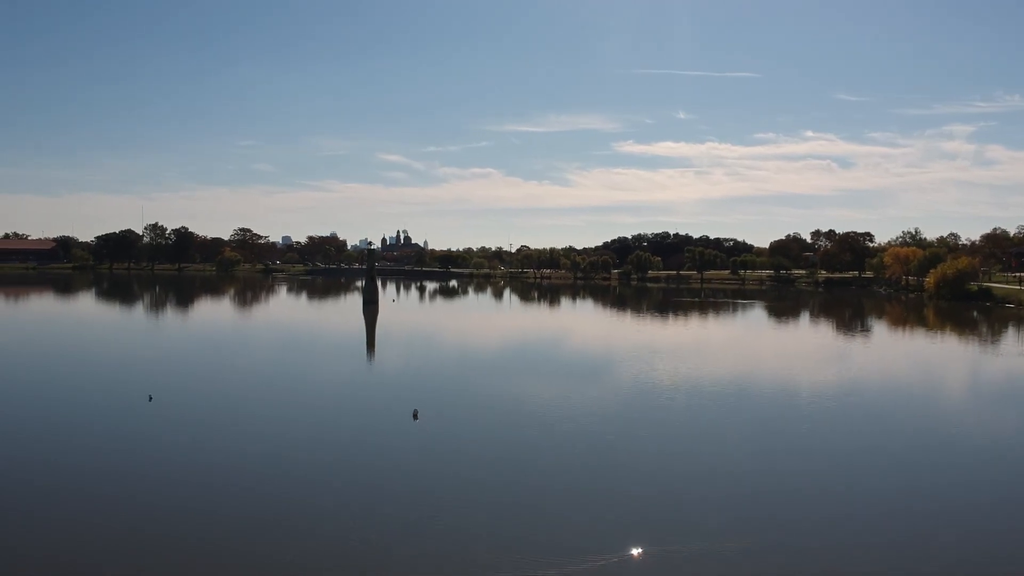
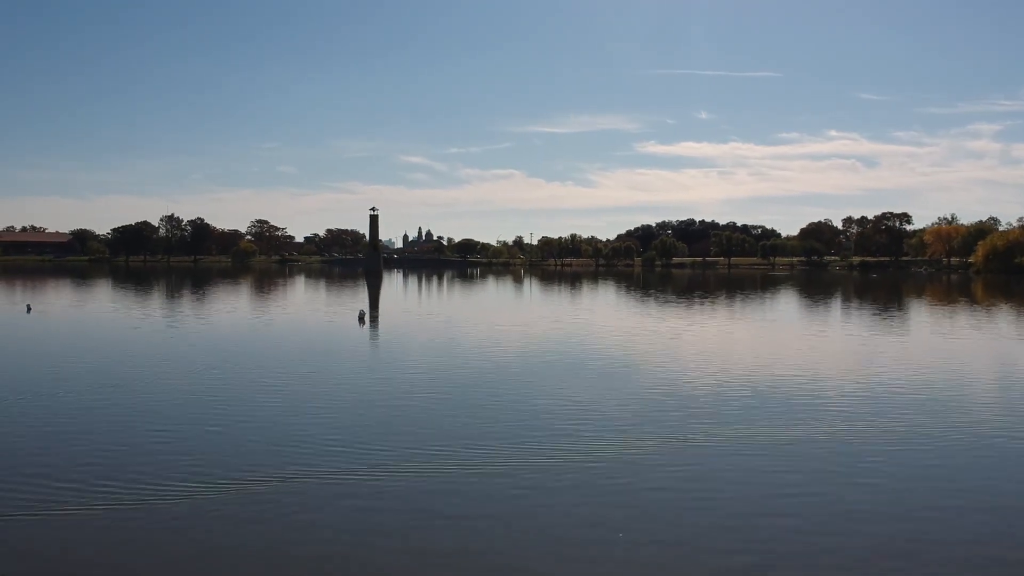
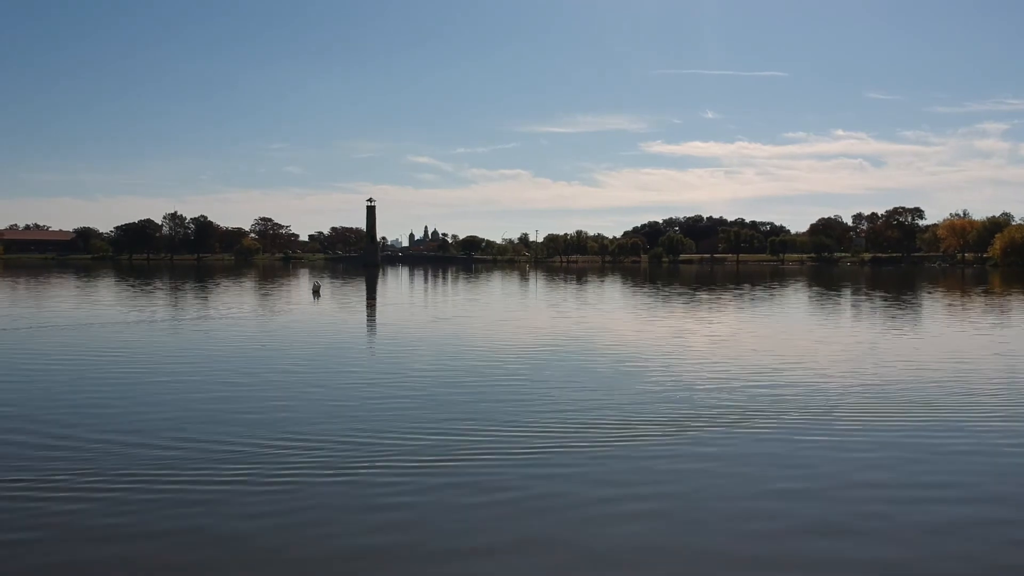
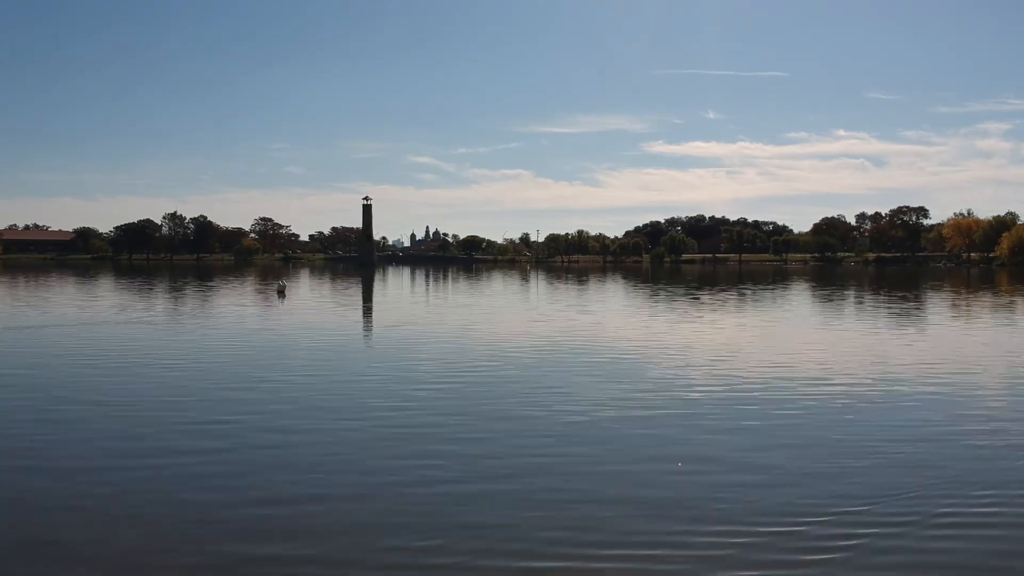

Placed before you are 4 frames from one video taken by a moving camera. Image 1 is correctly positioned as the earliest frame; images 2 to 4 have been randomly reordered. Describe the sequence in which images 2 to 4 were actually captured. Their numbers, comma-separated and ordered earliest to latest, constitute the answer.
2, 3, 4
